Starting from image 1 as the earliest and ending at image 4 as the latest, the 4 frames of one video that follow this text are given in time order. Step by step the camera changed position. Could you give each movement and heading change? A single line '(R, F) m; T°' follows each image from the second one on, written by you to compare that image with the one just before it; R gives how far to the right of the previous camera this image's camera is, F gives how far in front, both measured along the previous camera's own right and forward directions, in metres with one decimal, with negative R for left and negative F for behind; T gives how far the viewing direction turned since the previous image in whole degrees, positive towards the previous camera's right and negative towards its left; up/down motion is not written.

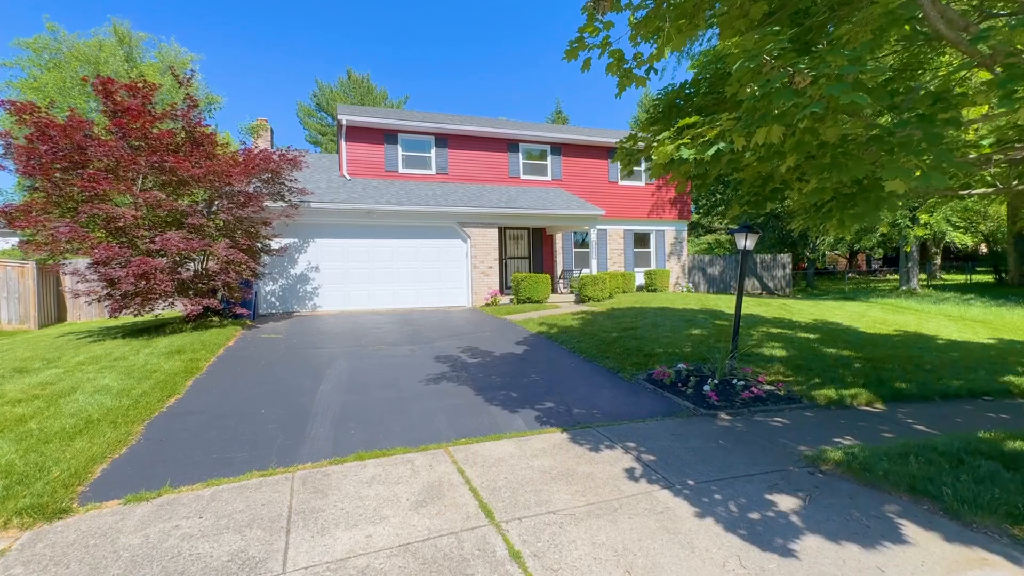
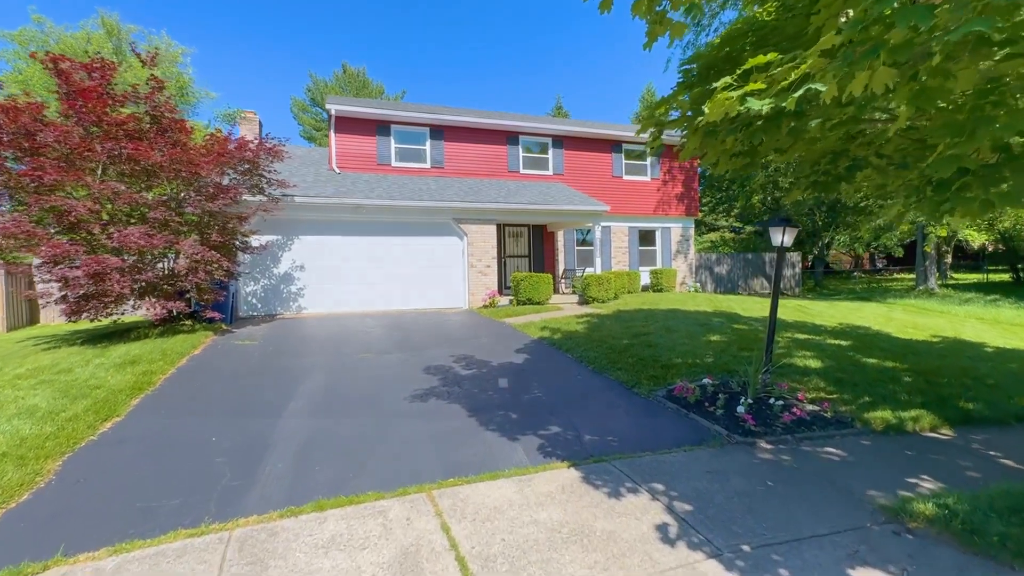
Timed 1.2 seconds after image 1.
(0.0, +0.8) m; 0°
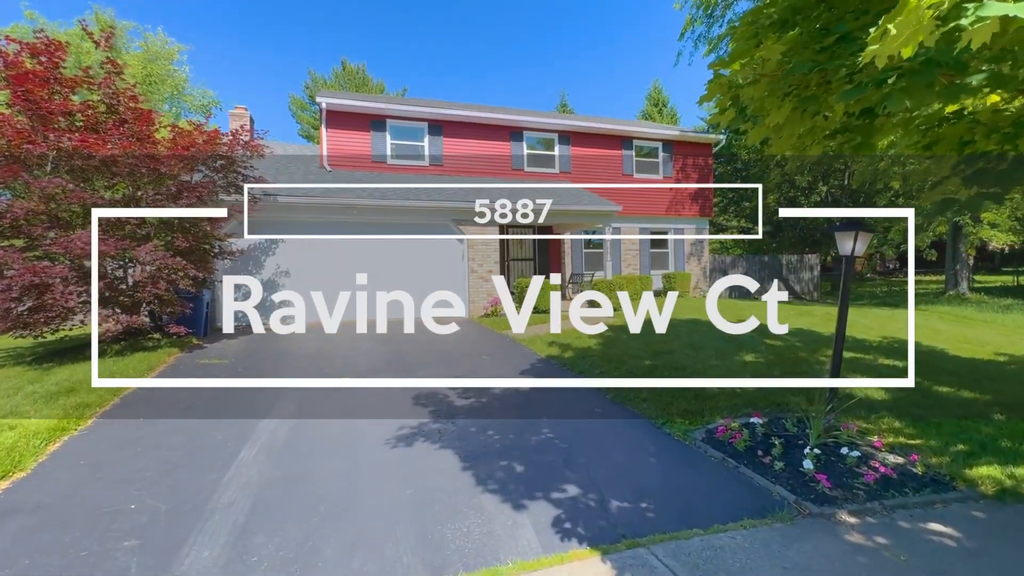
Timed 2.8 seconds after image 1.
(0.0, +0.9) m; 0°
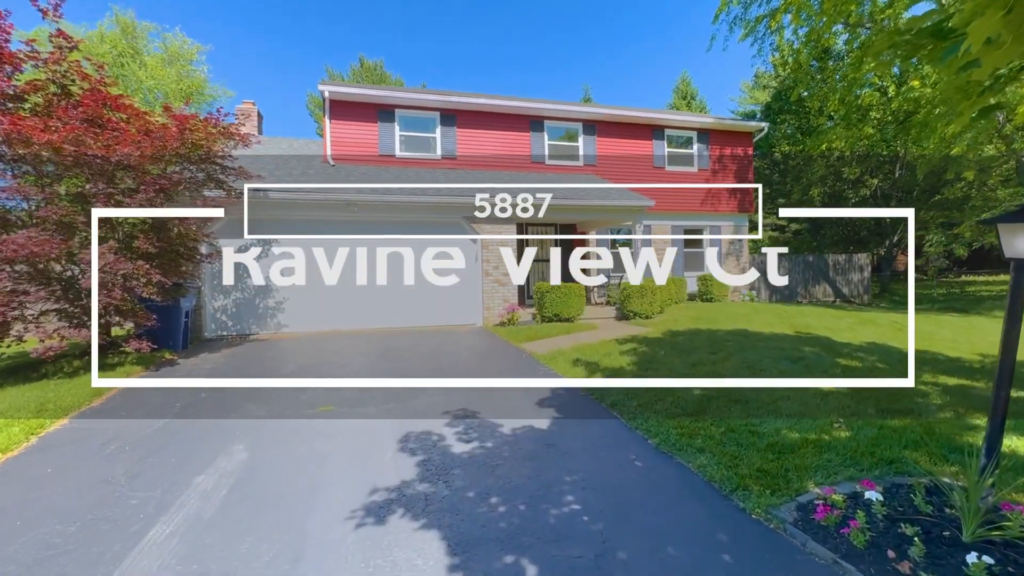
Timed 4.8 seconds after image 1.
(+0.1, +1.2) m; -3°
